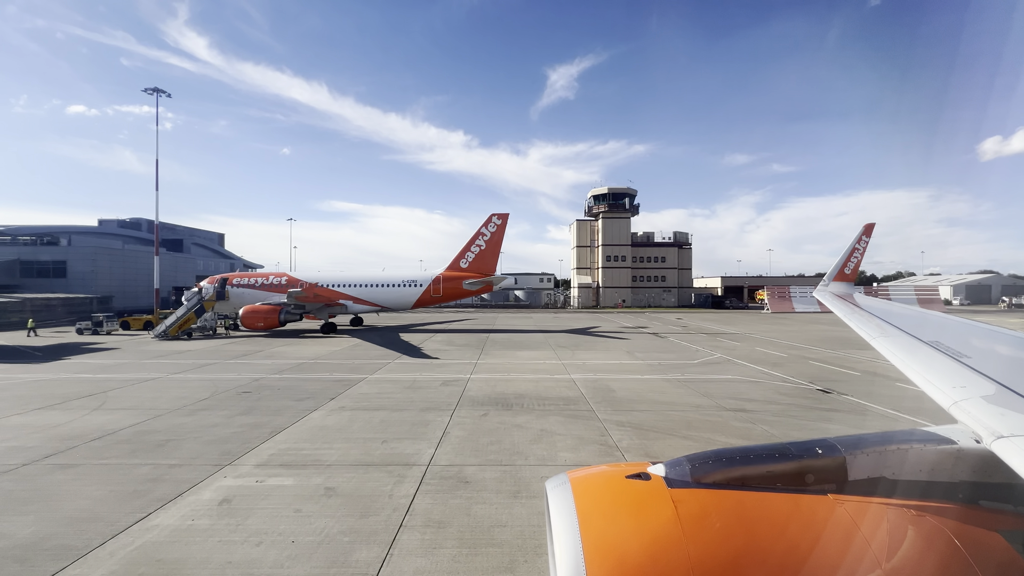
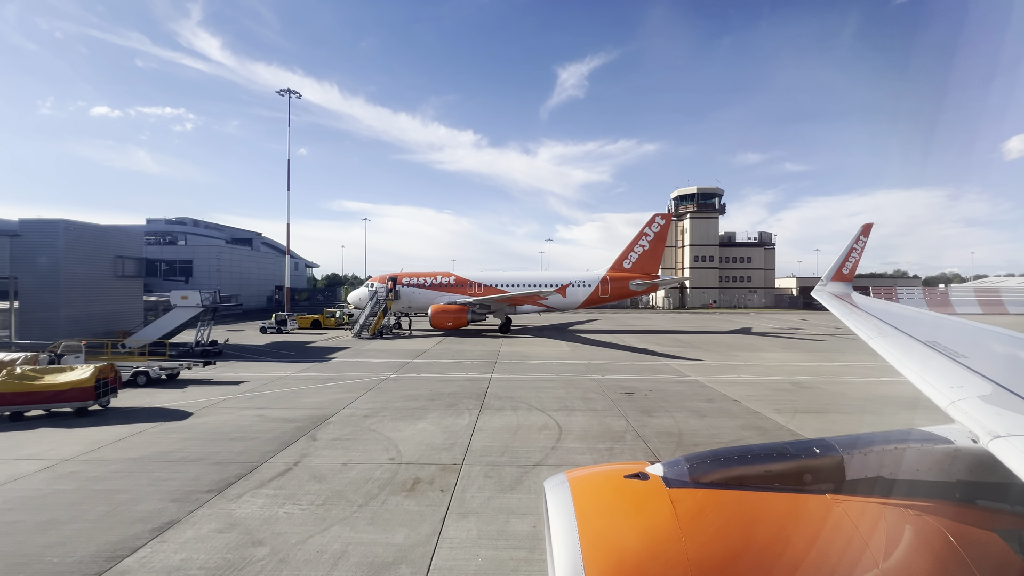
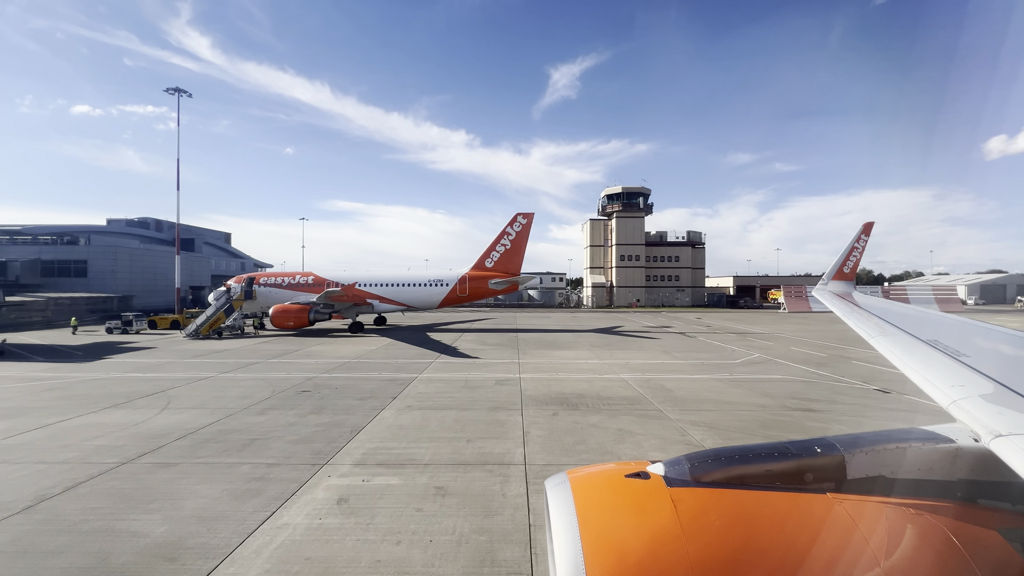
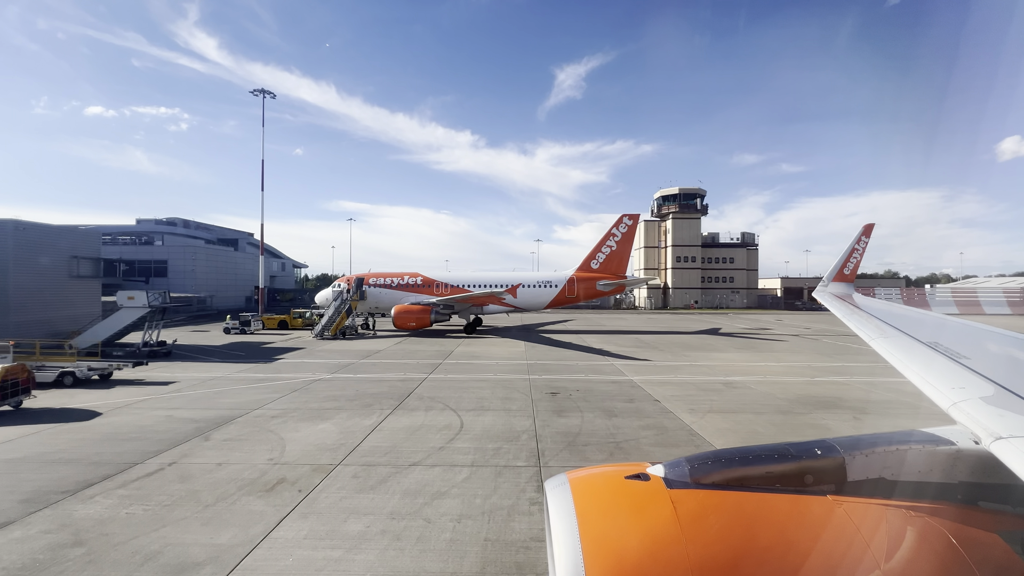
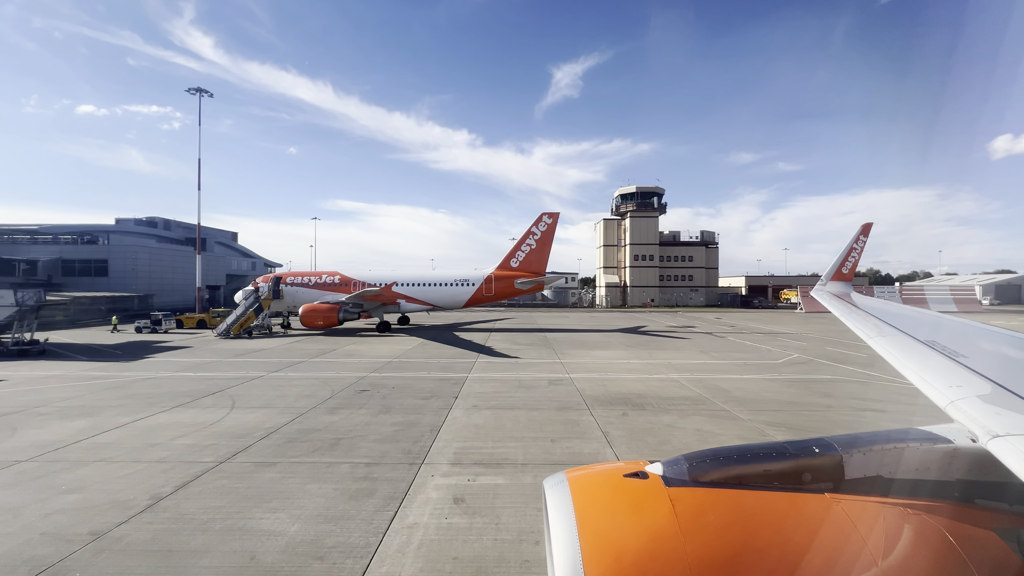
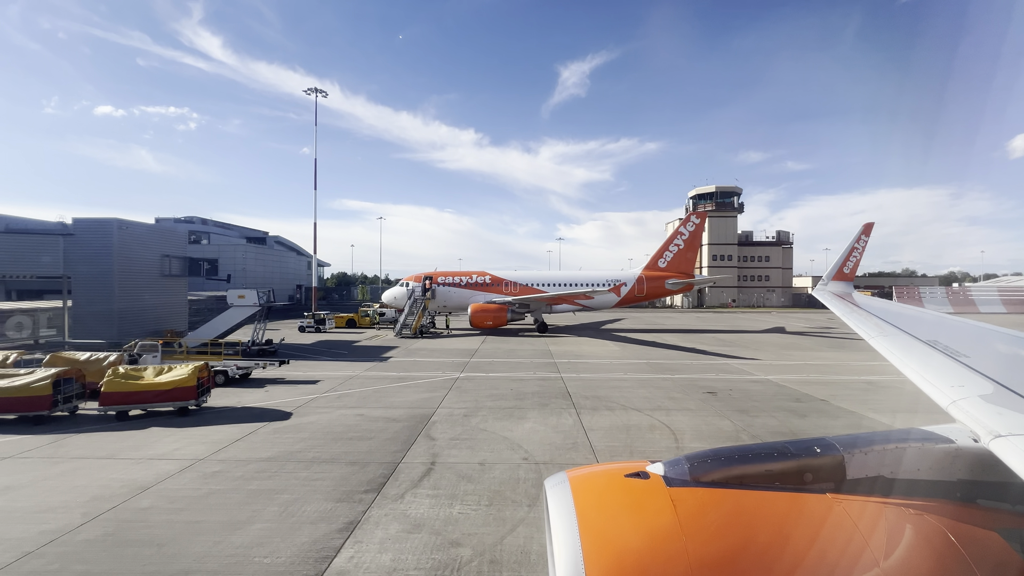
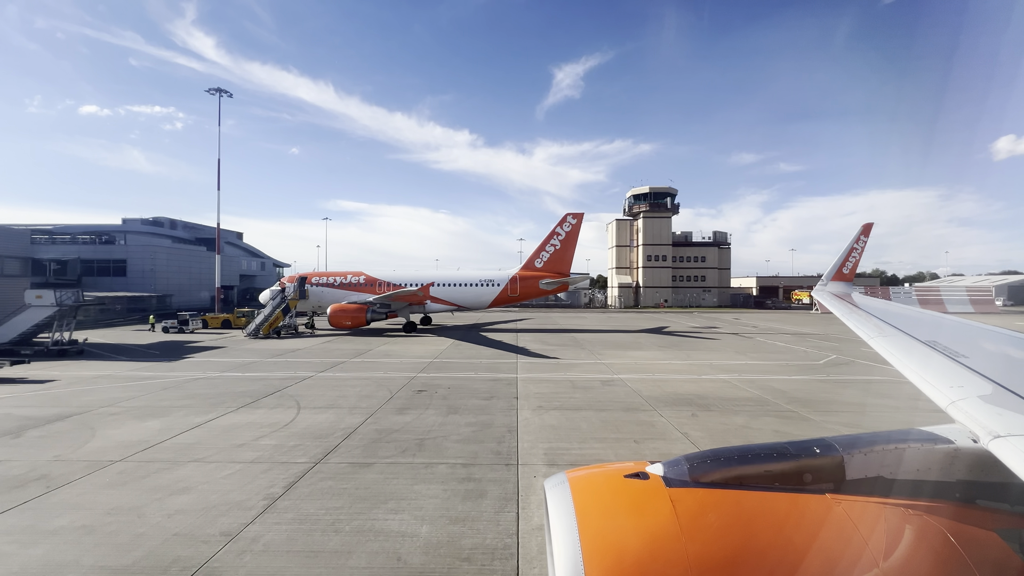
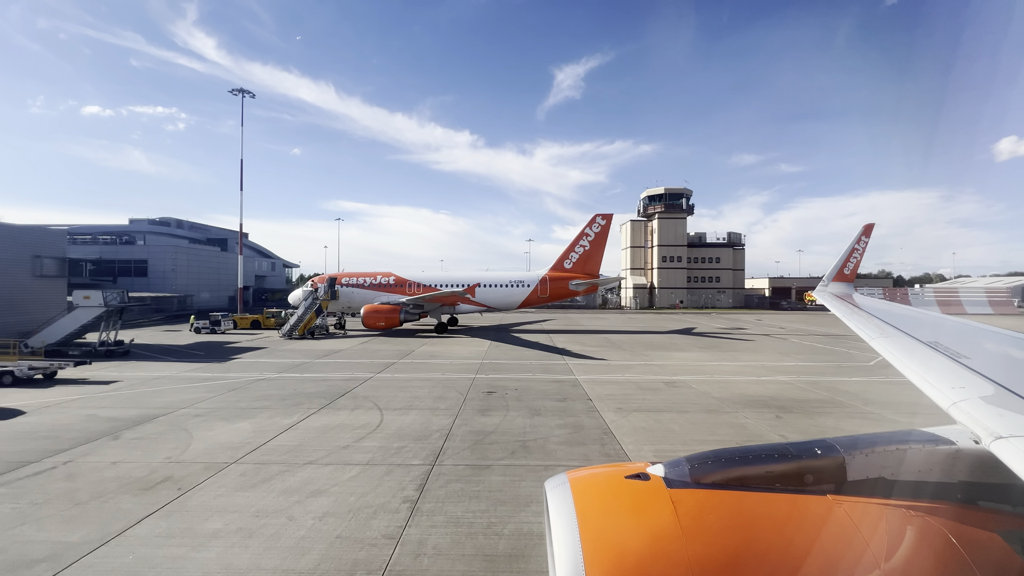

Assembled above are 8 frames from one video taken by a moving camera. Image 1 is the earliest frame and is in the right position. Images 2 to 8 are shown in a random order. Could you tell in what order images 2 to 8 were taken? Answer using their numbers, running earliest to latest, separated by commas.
3, 5, 7, 8, 4, 2, 6
